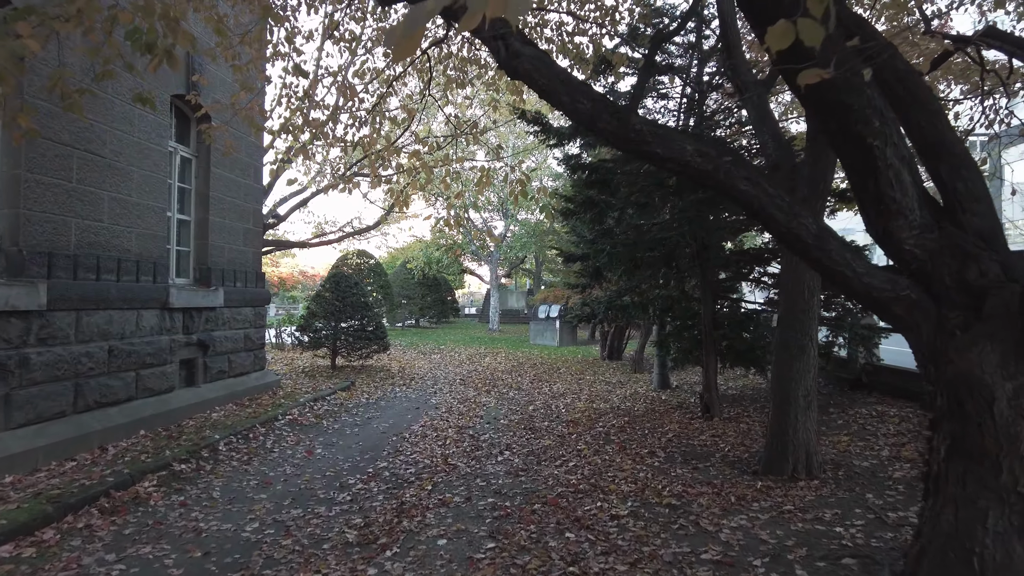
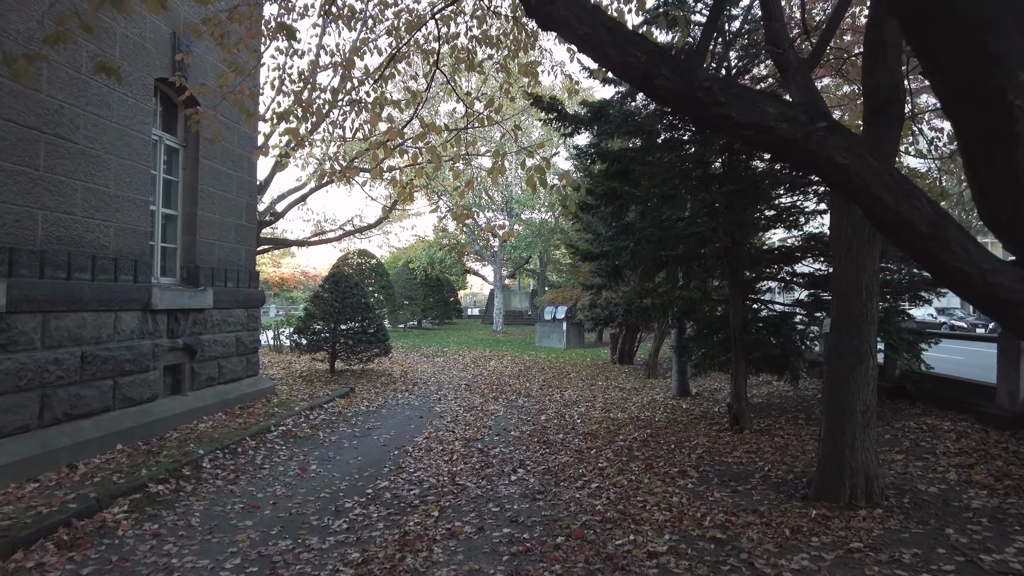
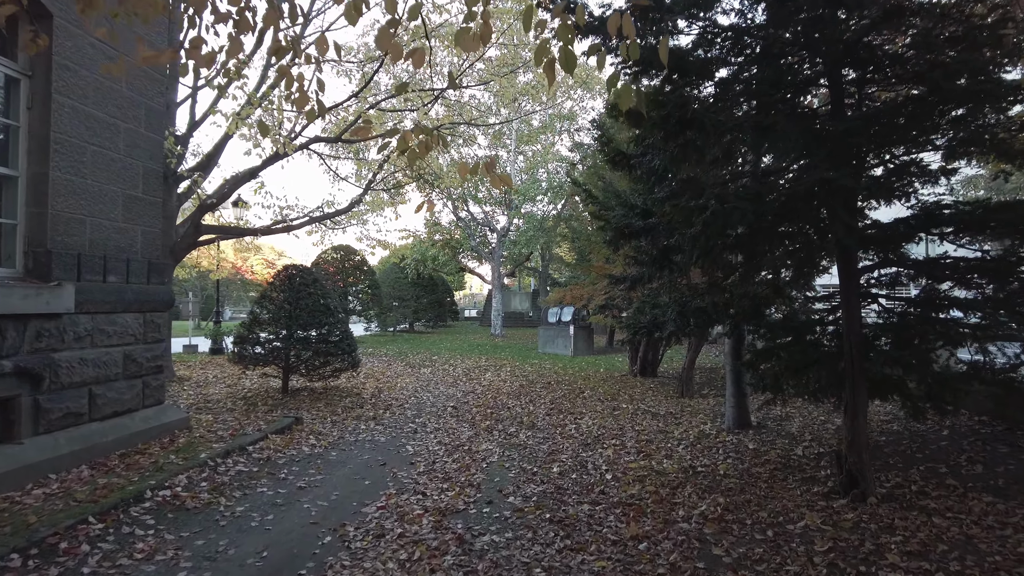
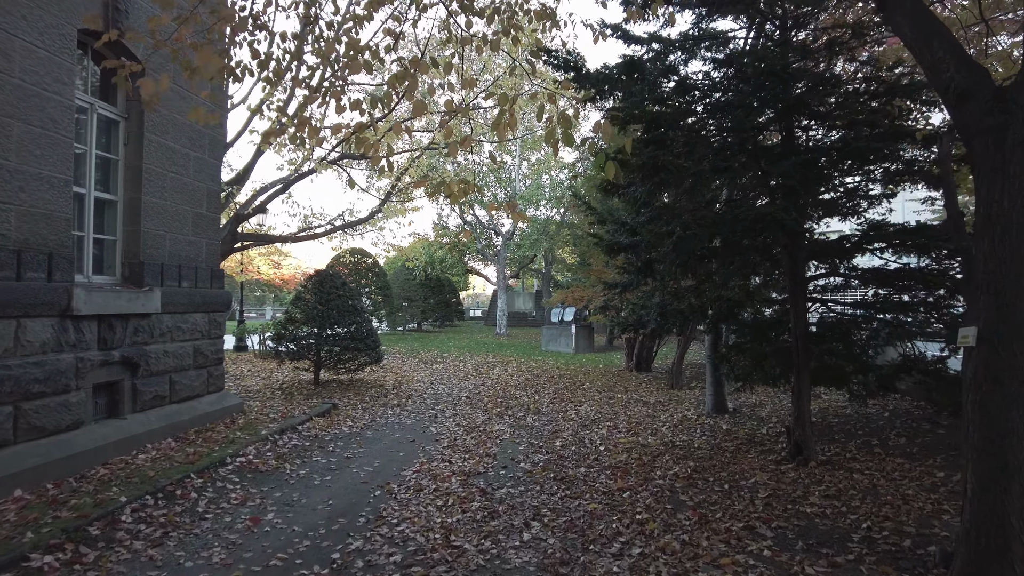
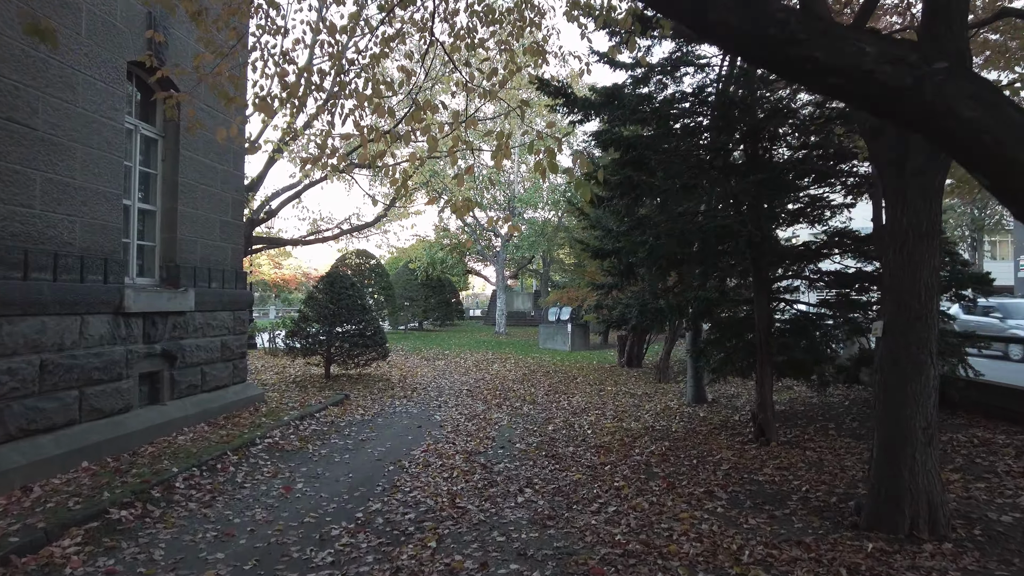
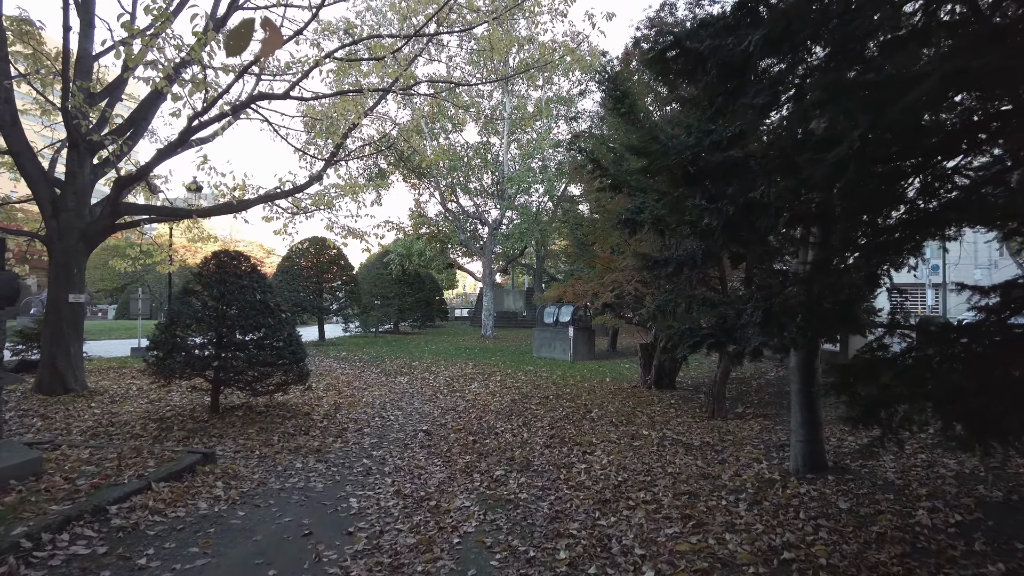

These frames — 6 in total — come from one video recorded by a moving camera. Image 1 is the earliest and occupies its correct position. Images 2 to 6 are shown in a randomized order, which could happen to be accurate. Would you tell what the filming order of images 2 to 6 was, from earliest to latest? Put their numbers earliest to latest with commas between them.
2, 5, 4, 3, 6
